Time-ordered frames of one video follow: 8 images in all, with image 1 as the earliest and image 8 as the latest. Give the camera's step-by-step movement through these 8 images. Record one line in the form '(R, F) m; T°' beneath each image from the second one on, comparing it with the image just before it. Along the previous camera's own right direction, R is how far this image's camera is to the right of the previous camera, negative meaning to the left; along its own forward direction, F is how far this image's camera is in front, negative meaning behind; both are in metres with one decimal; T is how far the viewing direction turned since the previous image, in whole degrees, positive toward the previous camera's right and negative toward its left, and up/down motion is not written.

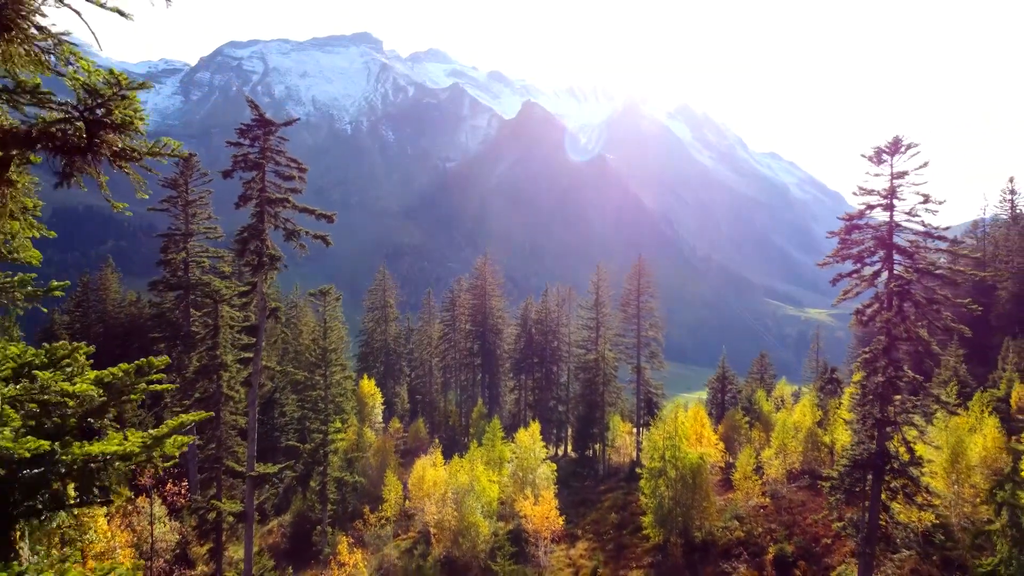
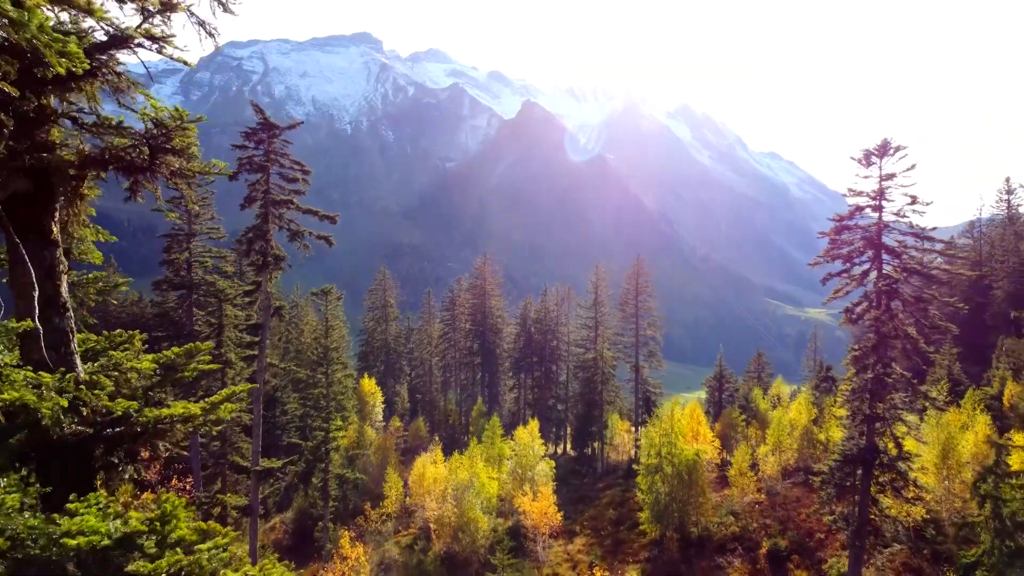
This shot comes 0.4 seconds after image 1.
(+0.1, -0.5) m; 0°
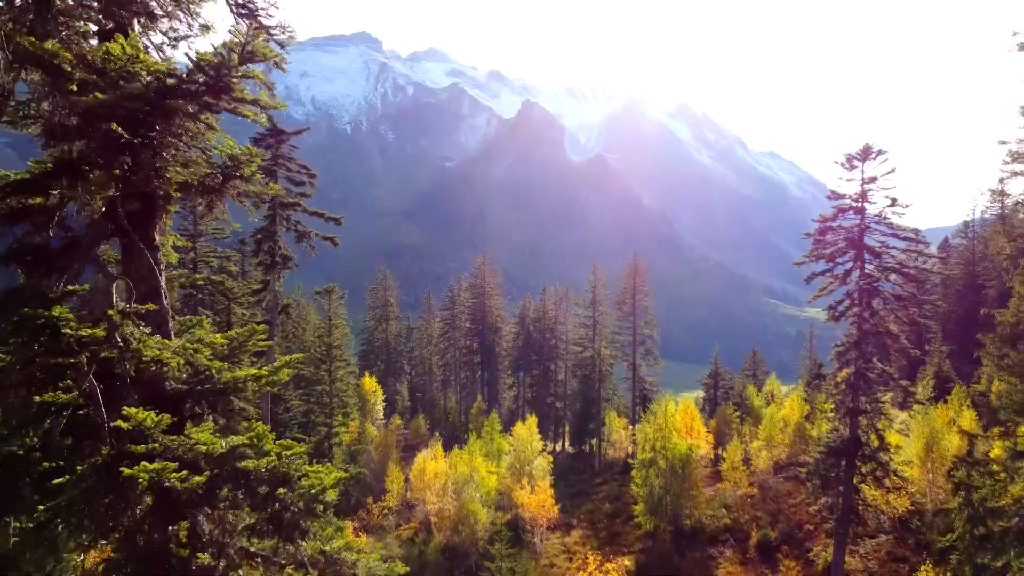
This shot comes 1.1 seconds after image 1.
(+0.1, -0.9) m; 0°
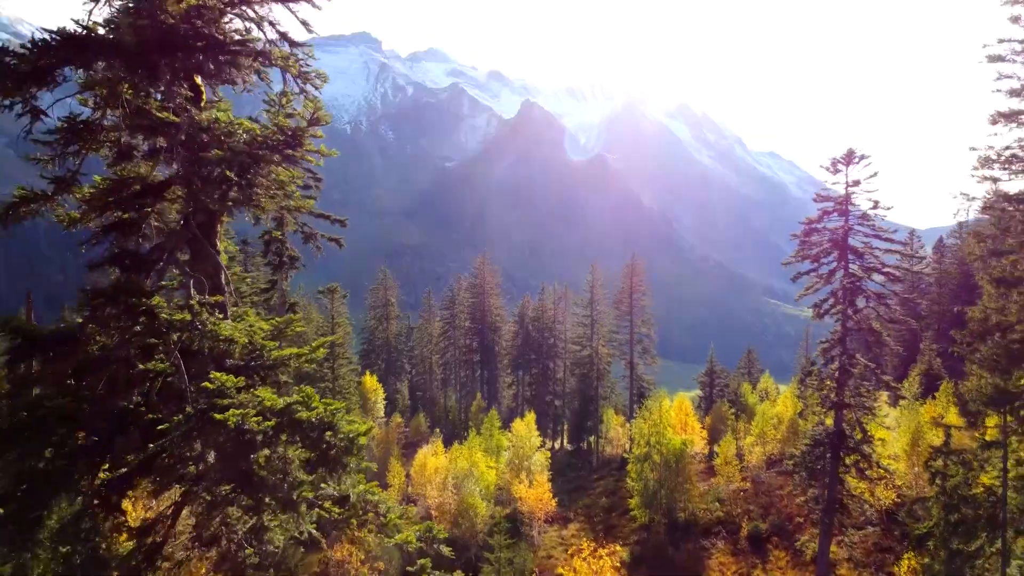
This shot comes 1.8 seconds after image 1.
(+0.1, -0.9) m; 0°
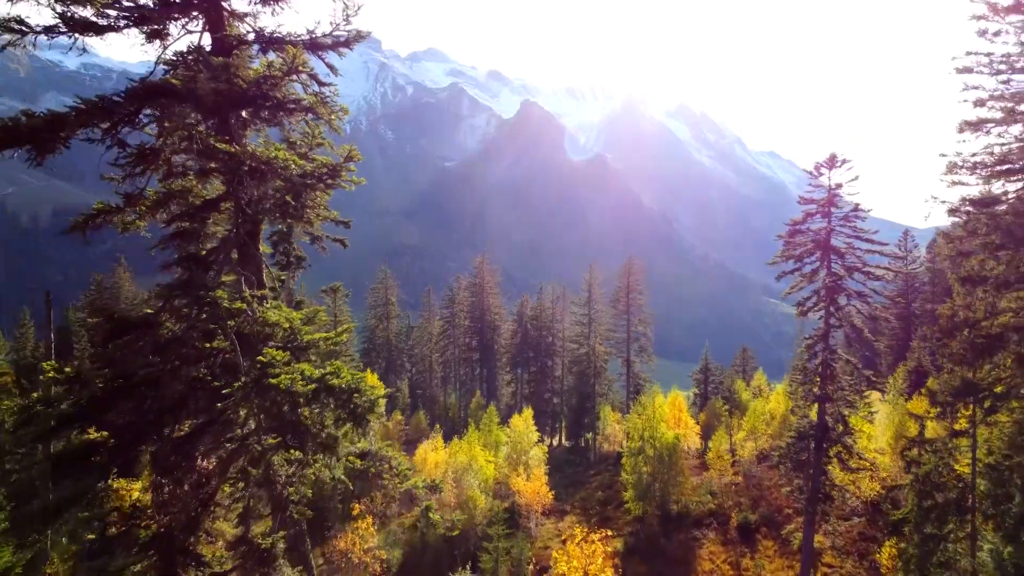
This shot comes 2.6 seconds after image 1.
(+0.1, -1.0) m; 0°
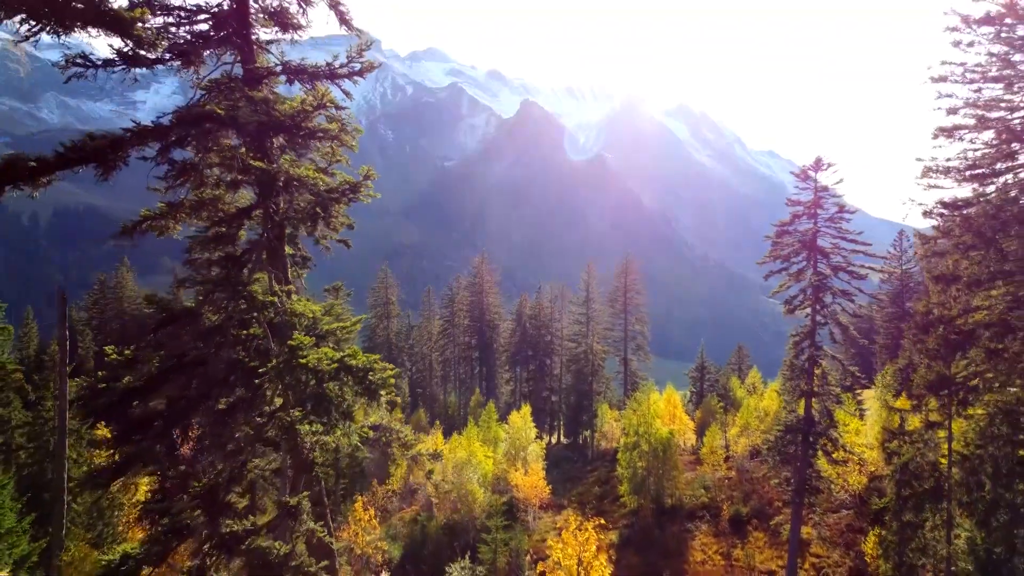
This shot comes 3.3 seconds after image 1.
(+0.1, -0.9) m; 0°
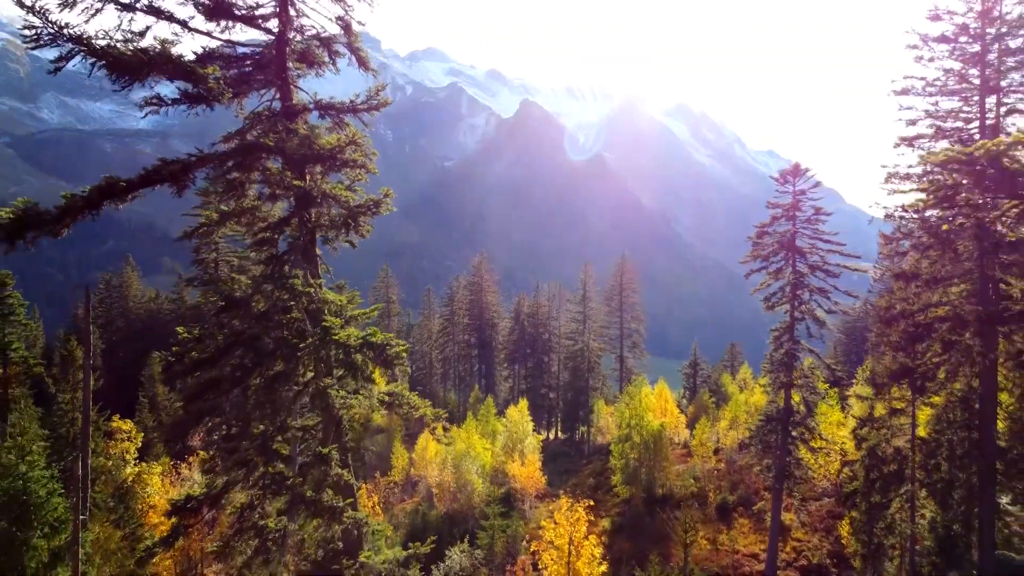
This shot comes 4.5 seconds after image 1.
(+0.2, -1.5) m; 0°
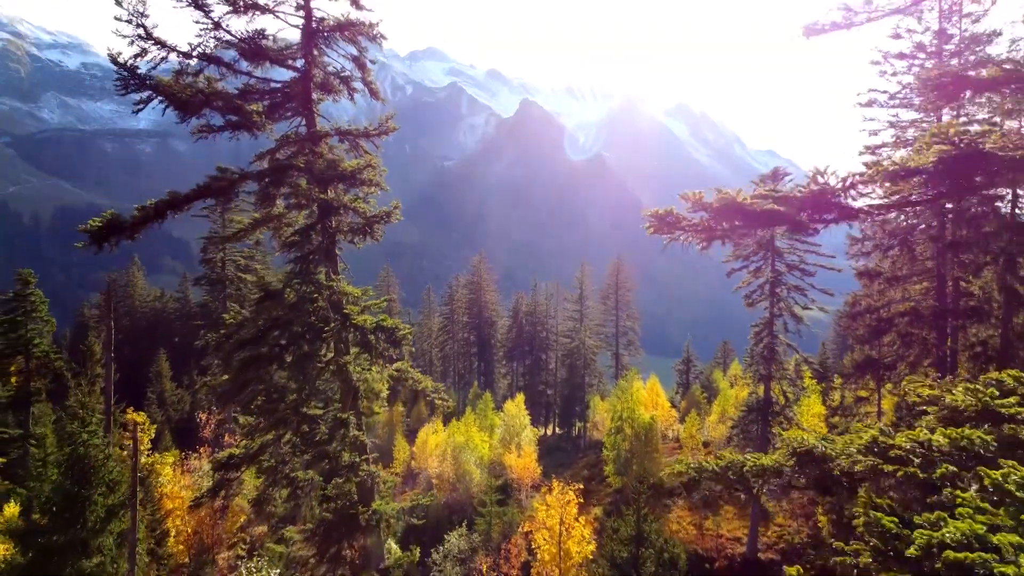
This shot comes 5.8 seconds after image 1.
(+0.3, -1.6) m; 0°
